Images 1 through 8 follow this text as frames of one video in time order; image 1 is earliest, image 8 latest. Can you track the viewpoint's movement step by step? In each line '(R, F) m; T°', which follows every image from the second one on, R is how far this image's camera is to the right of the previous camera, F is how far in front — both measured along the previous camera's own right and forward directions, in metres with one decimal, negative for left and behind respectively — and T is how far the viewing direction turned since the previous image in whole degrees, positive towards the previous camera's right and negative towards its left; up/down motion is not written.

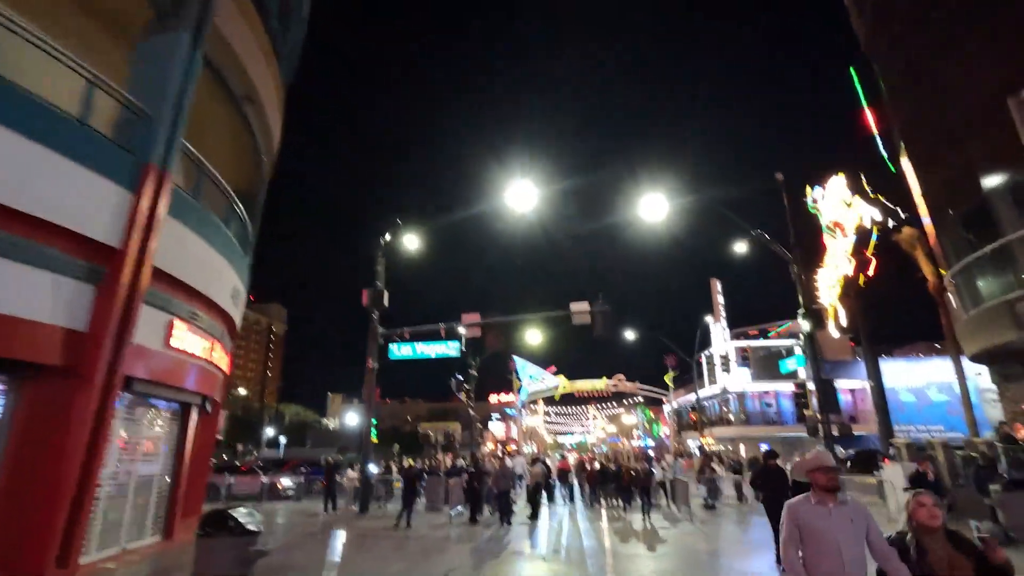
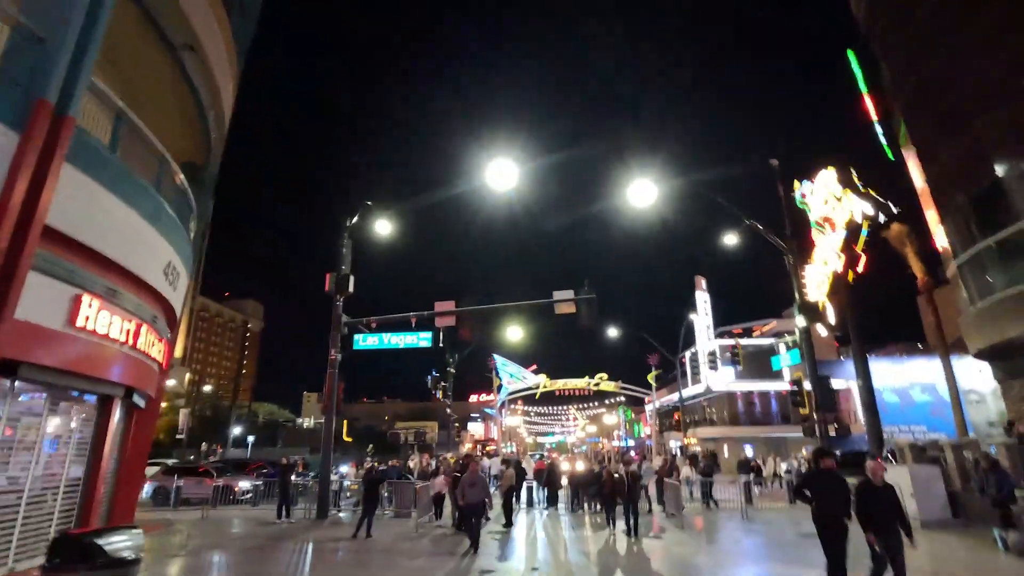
(+0.1, +1.5) m; +2°
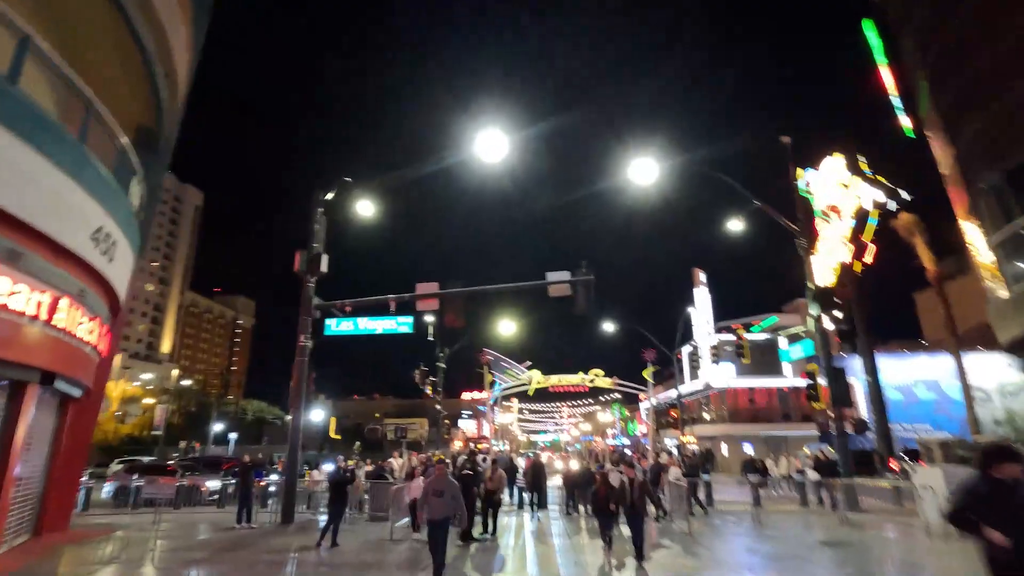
(+0.1, +1.5) m; +1°
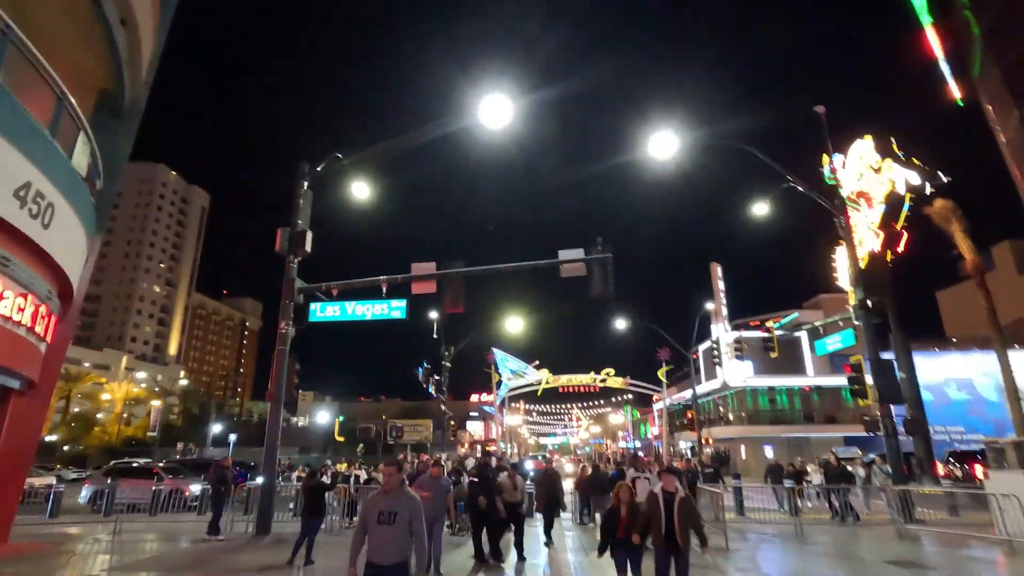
(0.0, +1.7) m; -1°
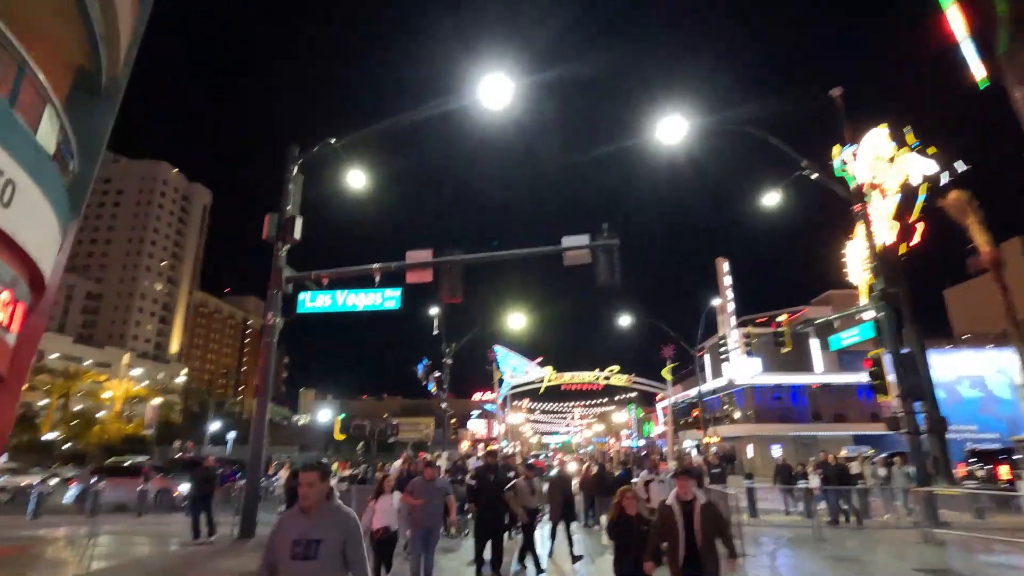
(0.0, +0.7) m; 0°
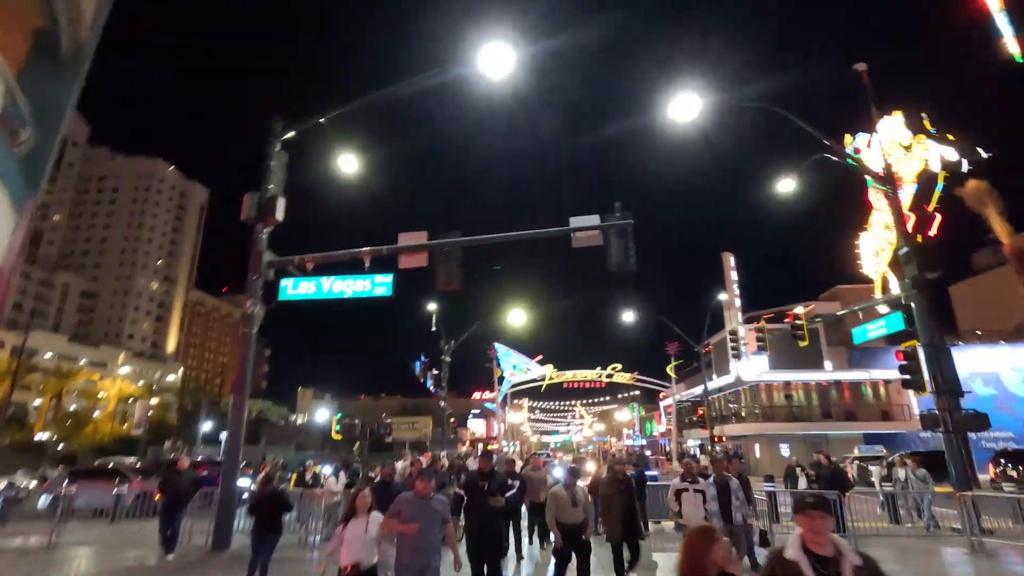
(-0.1, +1.1) m; 0°
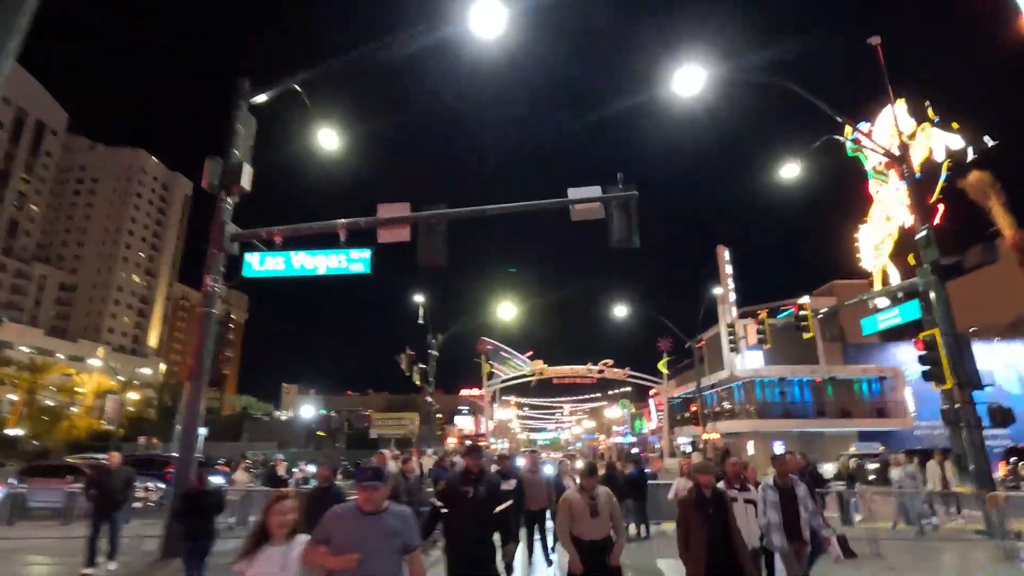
(0.0, +1.1) m; +1°
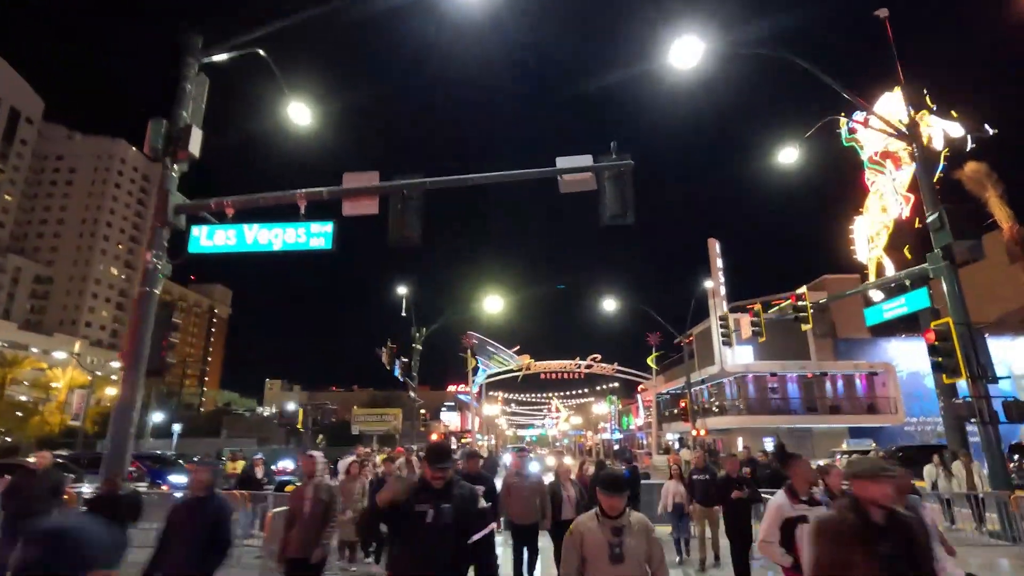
(+0.1, +1.0) m; +1°
